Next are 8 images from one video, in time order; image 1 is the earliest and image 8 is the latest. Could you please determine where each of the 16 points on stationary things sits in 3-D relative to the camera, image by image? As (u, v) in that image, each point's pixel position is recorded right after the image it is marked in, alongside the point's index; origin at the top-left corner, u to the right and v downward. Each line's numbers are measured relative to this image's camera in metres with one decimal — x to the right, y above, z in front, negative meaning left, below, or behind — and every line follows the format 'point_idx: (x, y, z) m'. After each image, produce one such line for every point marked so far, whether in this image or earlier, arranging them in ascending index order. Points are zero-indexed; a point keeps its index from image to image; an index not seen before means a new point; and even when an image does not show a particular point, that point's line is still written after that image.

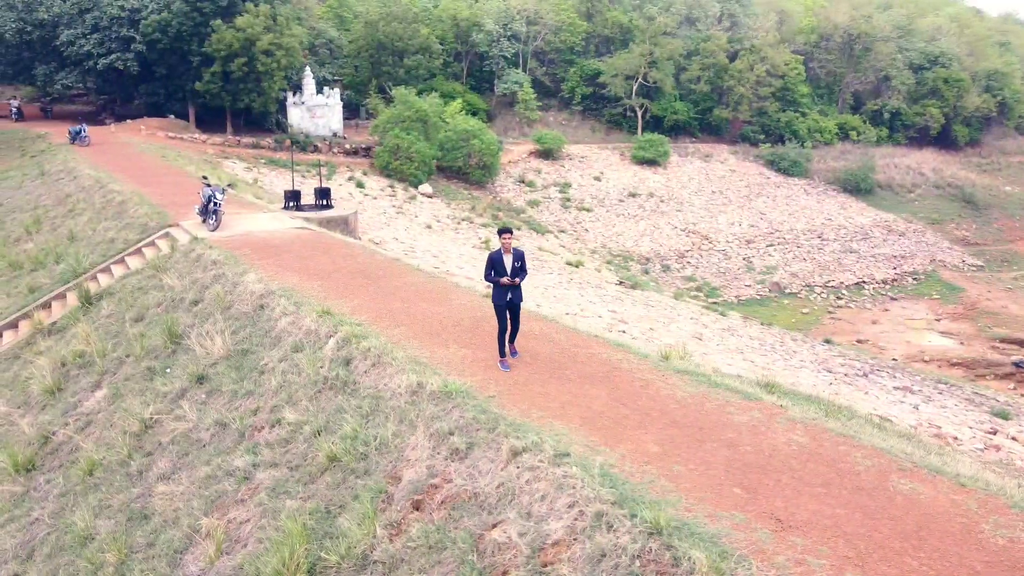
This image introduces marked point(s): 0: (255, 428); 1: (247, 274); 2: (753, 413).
0: (-2.3, -1.2, +6.9) m
1: (-3.4, +0.2, +10.2) m
2: (+1.8, -1.0, +6.0) m
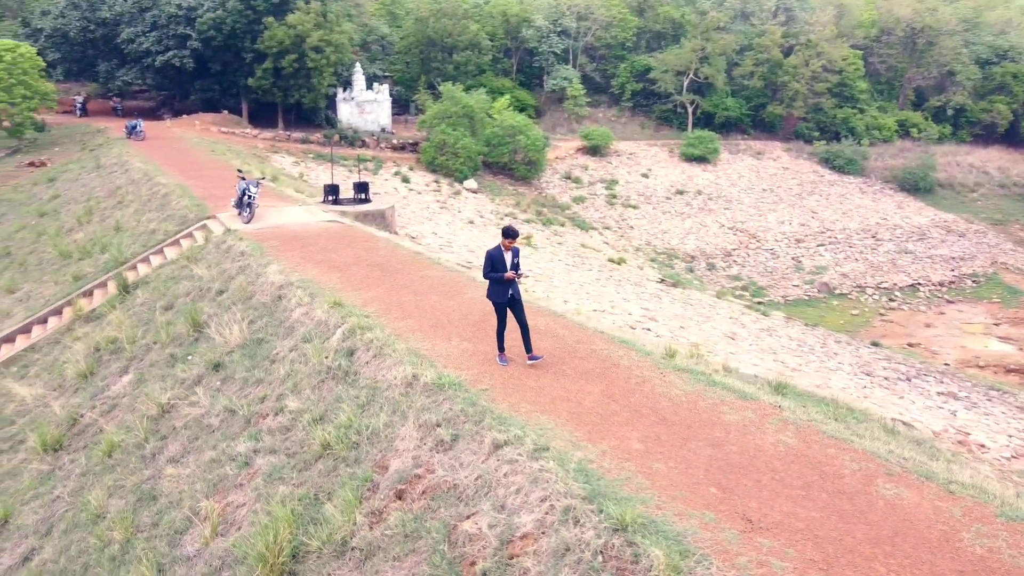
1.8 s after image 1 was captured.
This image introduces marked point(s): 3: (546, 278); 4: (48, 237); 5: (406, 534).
0: (-2.3, -1.1, +7.1) m
1: (-3.2, +0.3, +10.5) m
2: (+1.7, -0.9, +5.9) m
3: (+0.9, +0.3, +19.2) m
4: (-10.9, +1.2, +18.7) m
5: (-0.7, -1.5, +4.9) m
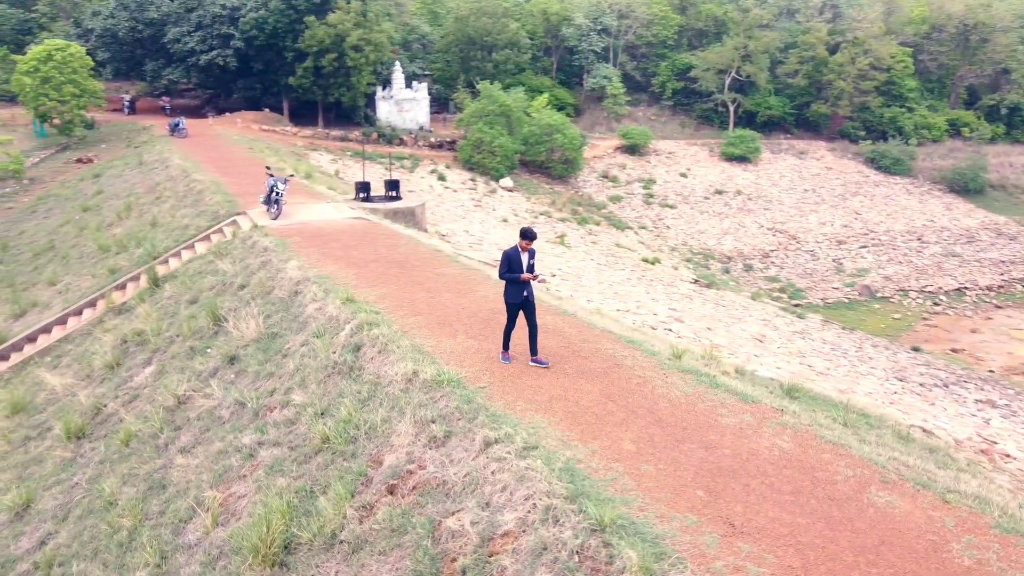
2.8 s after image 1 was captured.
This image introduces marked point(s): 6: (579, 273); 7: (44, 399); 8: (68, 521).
0: (-2.2, -1.1, +7.2) m
1: (-3.0, +0.4, +10.6) m
2: (+1.7, -1.0, +5.8) m
3: (+1.5, +0.3, +19.1) m
4: (-10.3, +1.4, +19.3) m
5: (-0.8, -1.5, +4.9) m
6: (+1.8, +0.4, +19.8) m
7: (-6.2, -1.5, +10.5) m
8: (-4.1, -2.2, +7.3) m
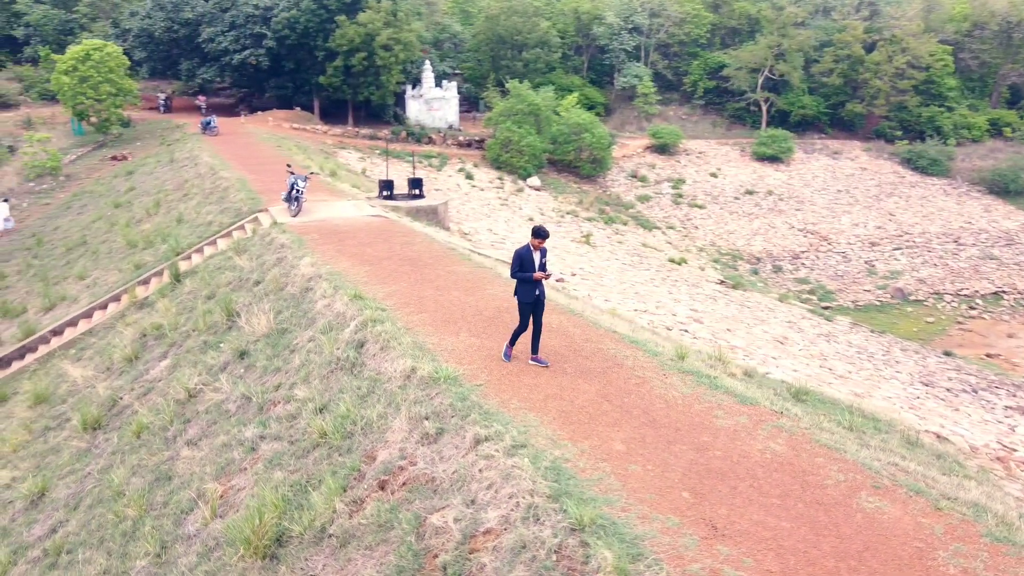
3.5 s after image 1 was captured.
0: (-2.2, -1.1, +7.3) m
1: (-2.8, +0.4, +10.7) m
2: (+1.7, -1.0, +5.8) m
3: (+2.0, +0.3, +19.1) m
4: (-9.7, +1.5, +19.7) m
5: (-0.8, -1.5, +5.0) m
6: (+2.3, +0.4, +19.8) m
7: (-6.0, -1.4, +10.7) m
8: (-4.1, -2.1, +7.5) m
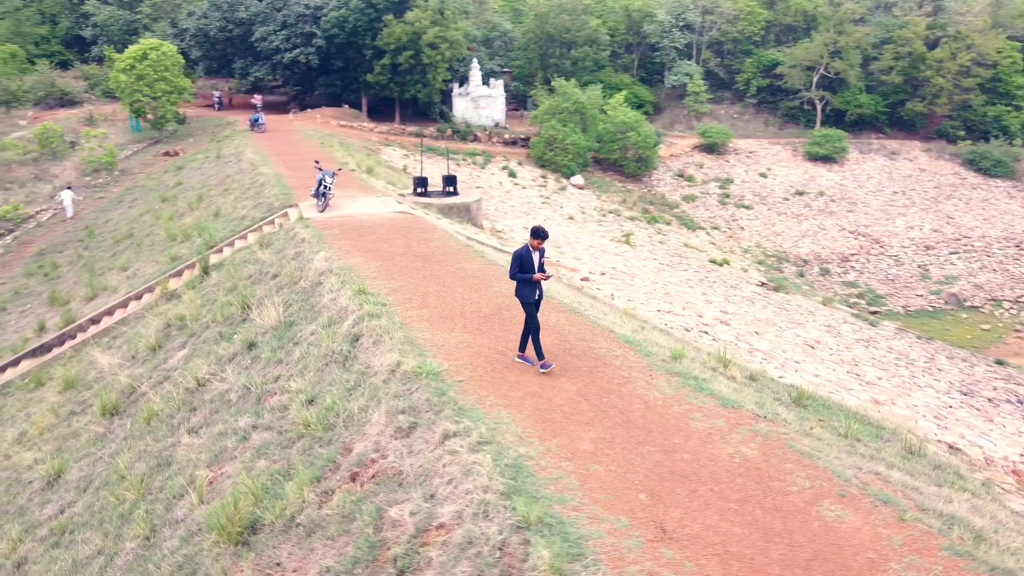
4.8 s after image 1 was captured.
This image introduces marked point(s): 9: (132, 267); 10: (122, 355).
0: (-2.3, -1.0, +7.5) m
1: (-2.6, +0.5, +10.9) m
2: (+1.5, -1.0, +5.7) m
3: (+2.7, +0.3, +18.9) m
4: (-8.9, +1.7, +20.3) m
5: (-1.1, -1.5, +5.1) m
6: (+3.0, +0.4, +19.6) m
7: (-5.9, -1.3, +11.1) m
8: (-4.2, -2.0, +7.7) m
9: (-8.5, +0.5, +17.6) m
10: (-5.7, -1.0, +11.5) m
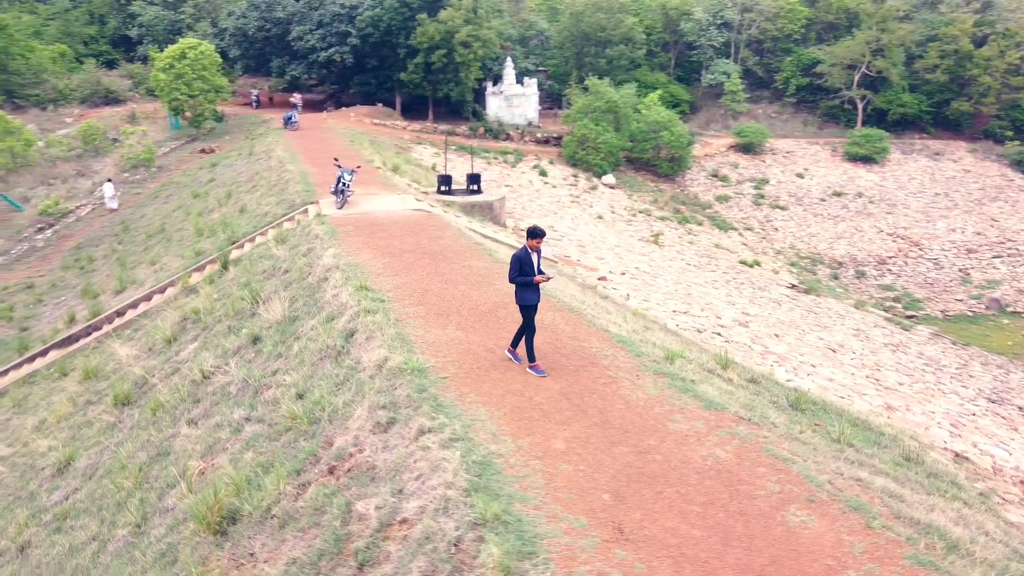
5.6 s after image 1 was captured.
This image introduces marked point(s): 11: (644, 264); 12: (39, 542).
0: (-2.4, -0.9, +7.6) m
1: (-2.5, +0.5, +11.0) m
2: (+1.3, -1.0, +5.6) m
3: (+3.2, +0.3, +18.8) m
4: (-8.4, +1.9, +20.7) m
5: (-1.3, -1.4, +5.1) m
6: (+3.6, +0.4, +19.4) m
7: (-5.8, -1.2, +11.4) m
8: (-4.2, -1.9, +7.9) m
9: (-8.1, +0.6, +18.0) m
10: (-5.5, -0.9, +11.7) m
11: (+3.3, +0.6, +19.8) m
12: (-4.3, -2.3, +7.2) m
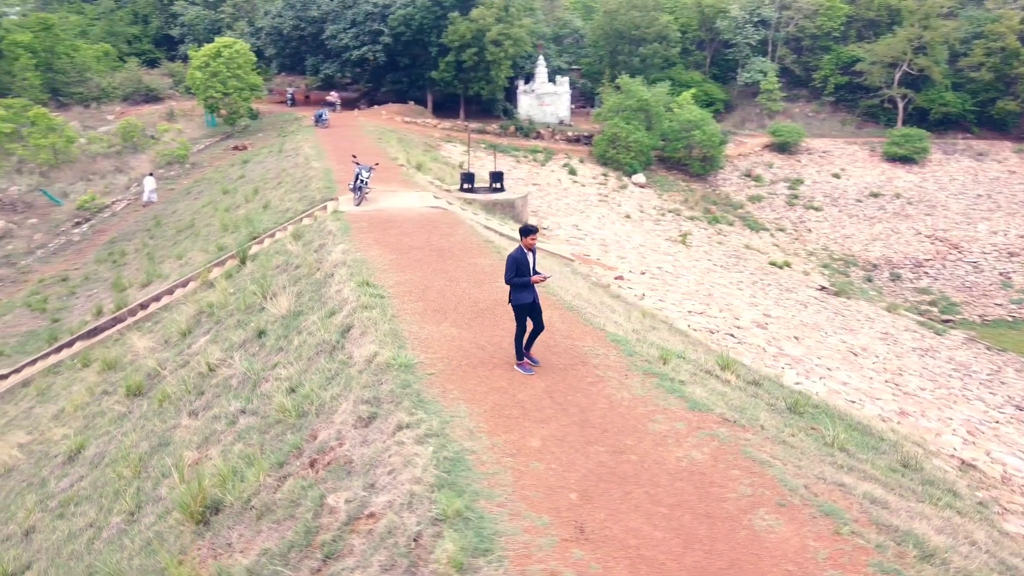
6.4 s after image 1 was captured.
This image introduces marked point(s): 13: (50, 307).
0: (-2.4, -0.9, +7.7) m
1: (-2.4, +0.6, +11.1) m
2: (+1.2, -1.0, +5.5) m
3: (+3.7, +0.3, +18.6) m
4: (-7.8, +2.0, +21.0) m
5: (-1.4, -1.4, +5.2) m
6: (+4.1, +0.4, +19.2) m
7: (-5.7, -1.1, +11.6) m
8: (-4.3, -1.9, +8.1) m
9: (-7.6, +0.8, +18.4) m
10: (-5.4, -0.8, +12.0) m
11: (+3.8, +0.6, +19.7) m
12: (-4.4, -2.2, +7.4) m
13: (-10.7, -0.4, +18.2) m
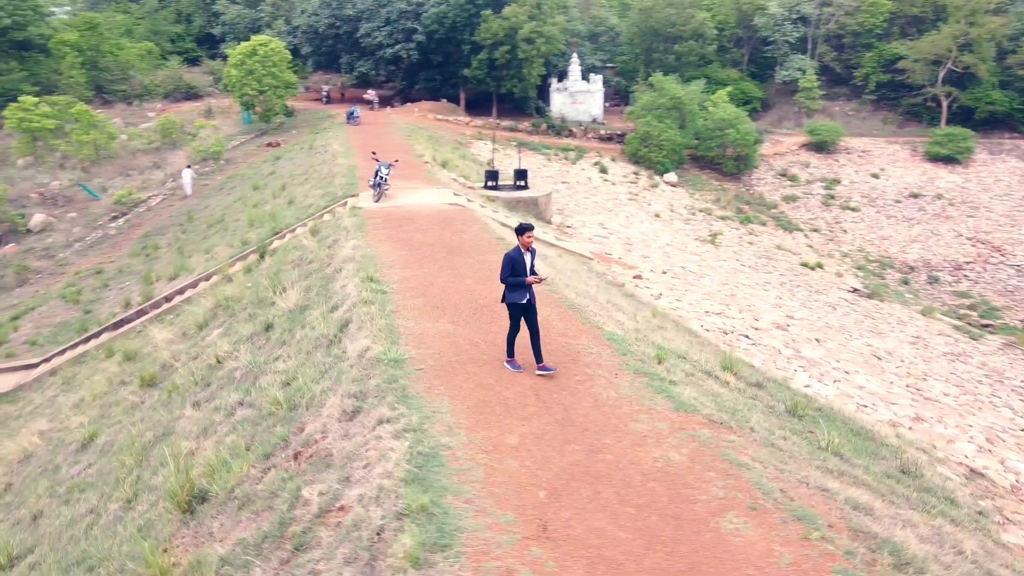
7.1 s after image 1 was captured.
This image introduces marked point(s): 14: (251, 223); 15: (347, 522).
0: (-2.4, -0.8, +7.8) m
1: (-2.2, +0.7, +11.2) m
2: (+1.1, -0.9, +5.5) m
3: (+4.2, +0.3, +18.4) m
4: (-7.1, +2.2, +21.4) m
5: (-1.6, -1.3, +5.2) m
6: (+4.6, +0.4, +19.0) m
7: (-5.5, -0.9, +11.9) m
8: (-4.3, -1.8, +8.3) m
9: (-7.1, +0.9, +18.7) m
10: (-5.2, -0.7, +12.2) m
11: (+4.4, +0.6, +19.5) m
12: (-4.5, -2.2, +7.6) m
13: (-10.2, -0.3, +18.7) m
14: (-6.4, +1.5, +19.2) m
15: (-0.9, -1.3, +4.4) m
